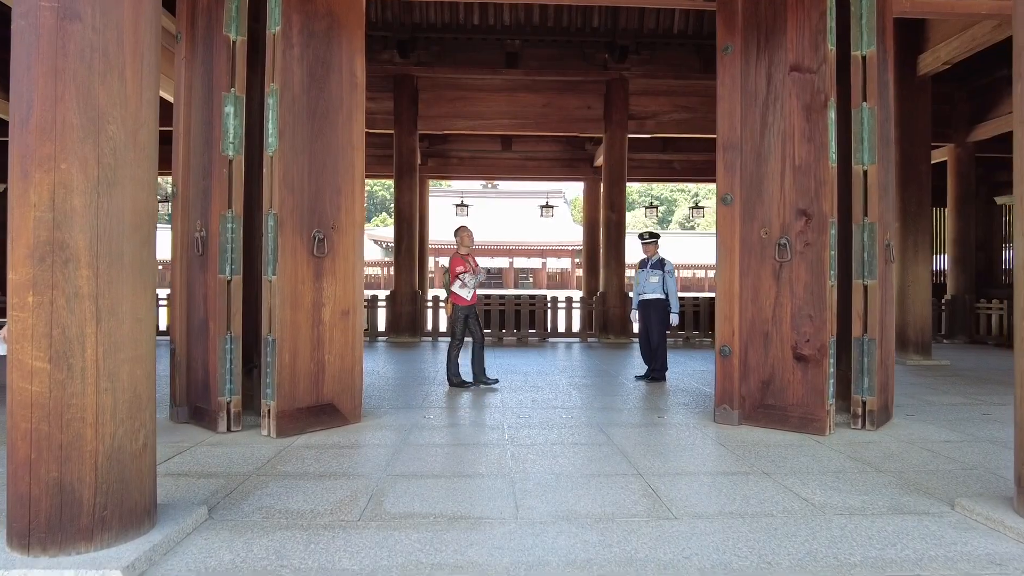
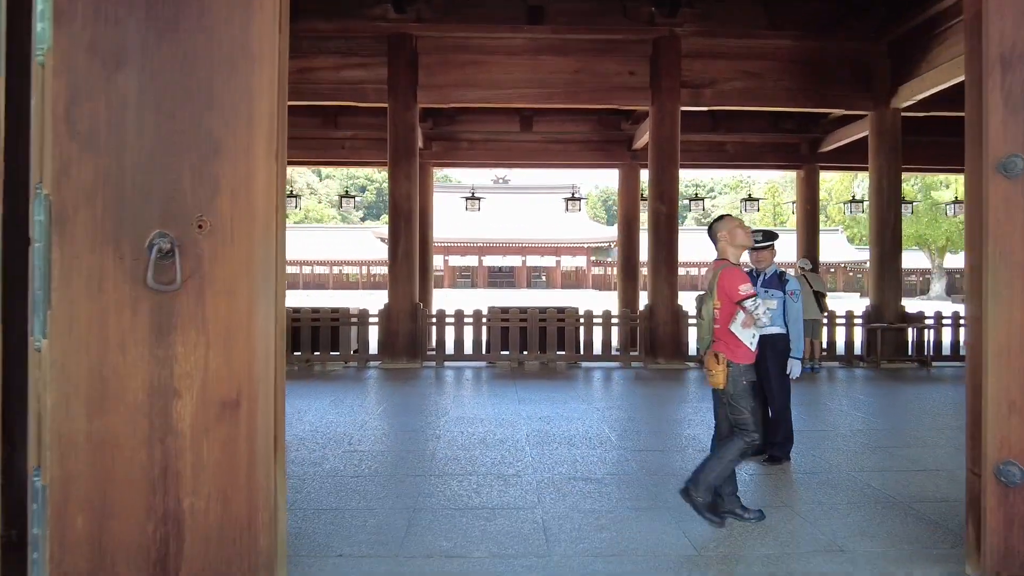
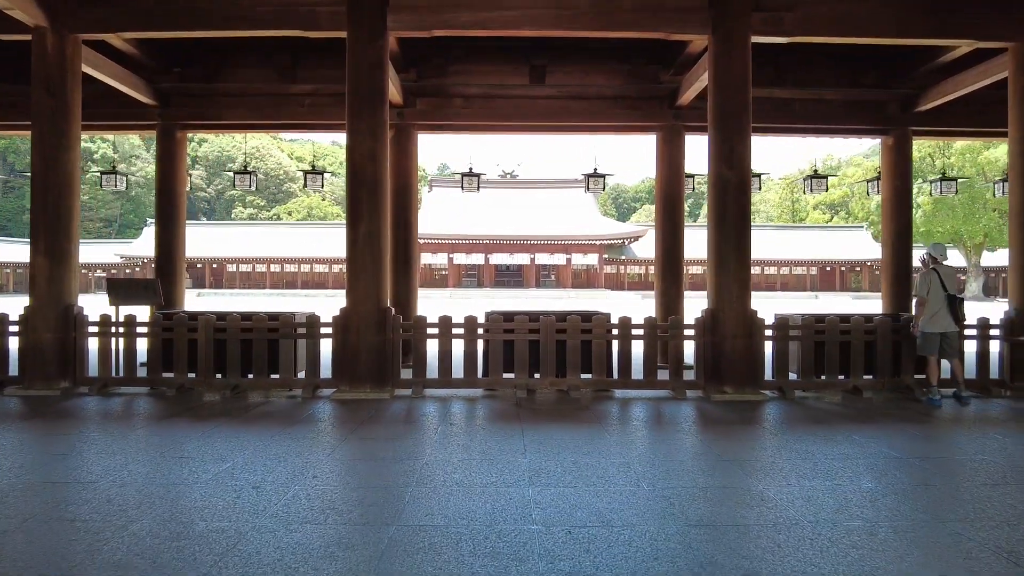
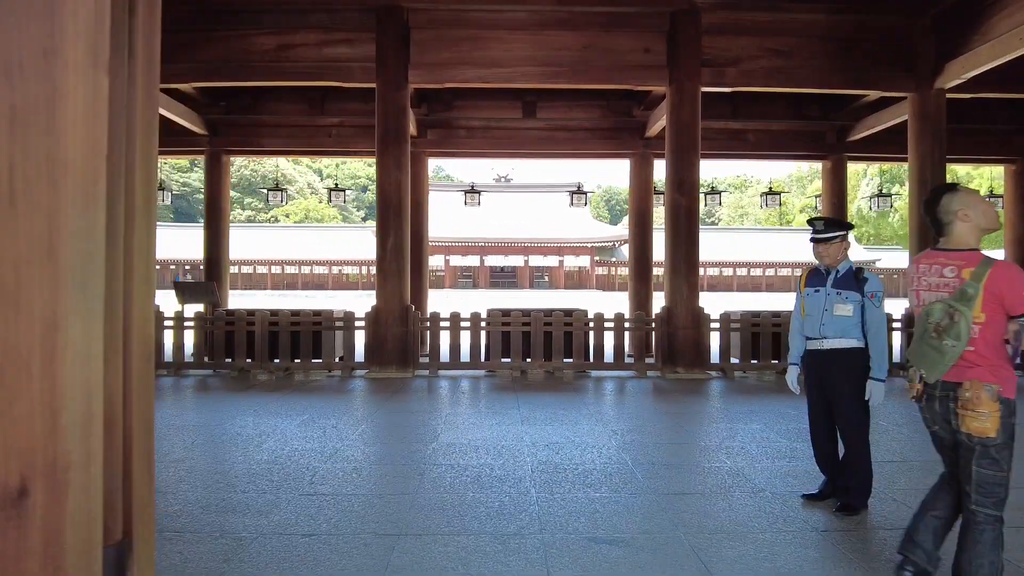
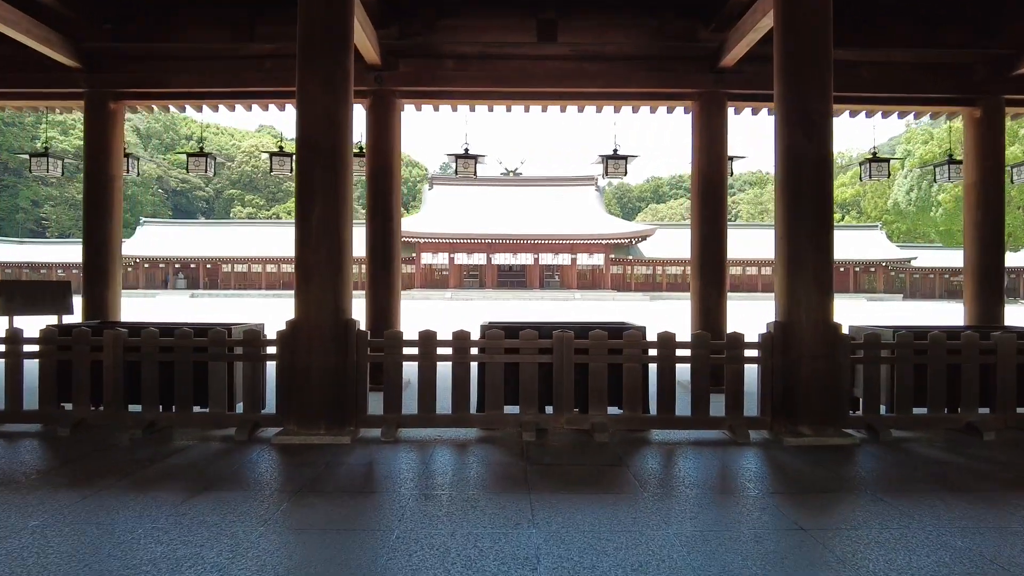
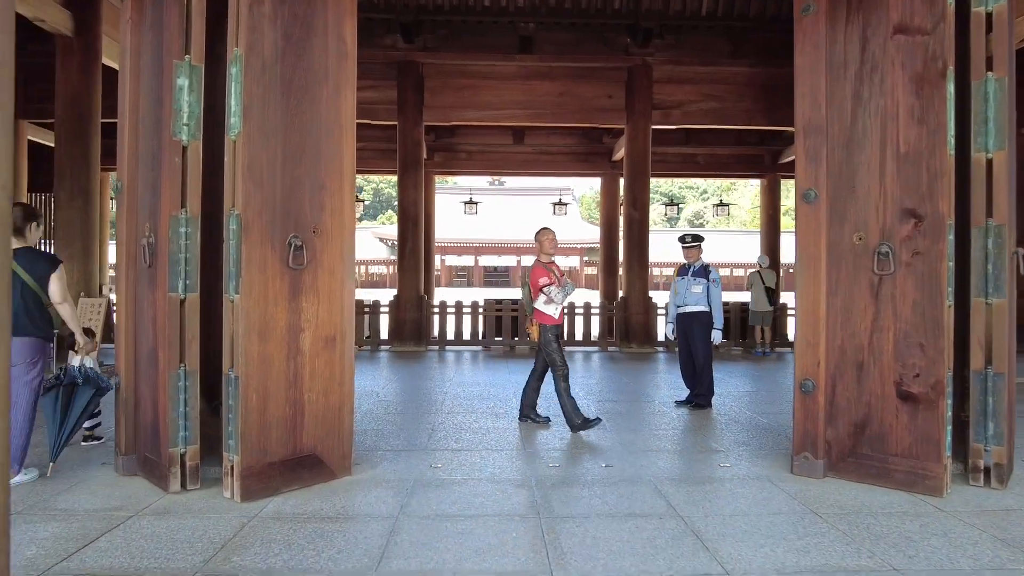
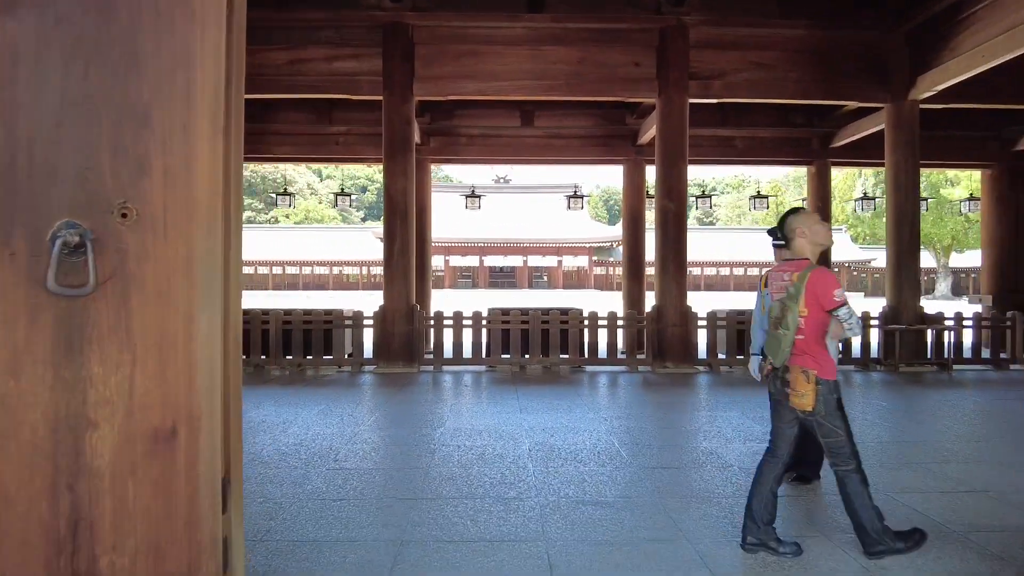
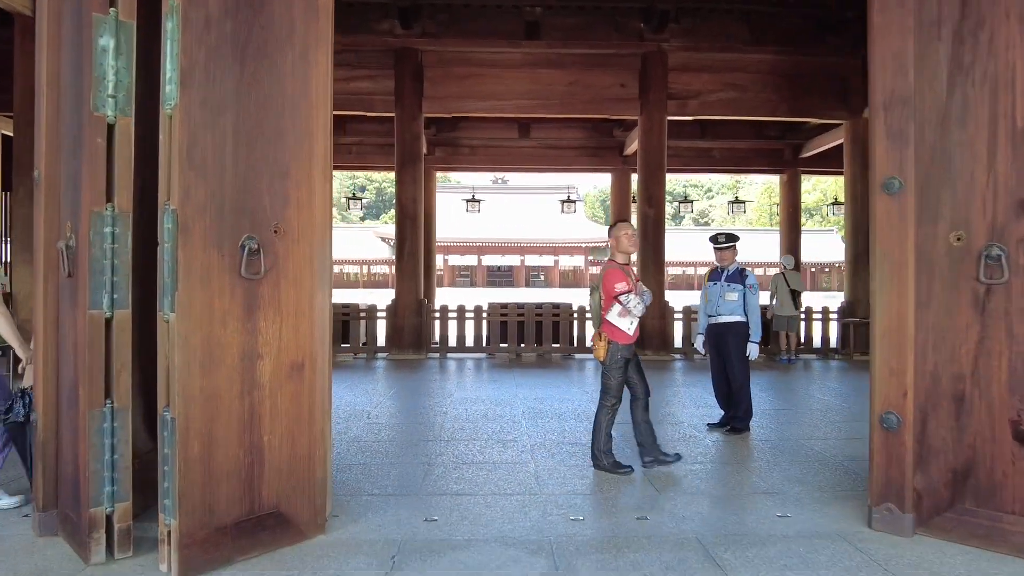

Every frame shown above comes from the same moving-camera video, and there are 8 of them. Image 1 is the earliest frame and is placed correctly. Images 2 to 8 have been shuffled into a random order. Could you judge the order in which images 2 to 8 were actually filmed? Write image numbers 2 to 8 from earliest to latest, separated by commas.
6, 8, 2, 7, 4, 3, 5
